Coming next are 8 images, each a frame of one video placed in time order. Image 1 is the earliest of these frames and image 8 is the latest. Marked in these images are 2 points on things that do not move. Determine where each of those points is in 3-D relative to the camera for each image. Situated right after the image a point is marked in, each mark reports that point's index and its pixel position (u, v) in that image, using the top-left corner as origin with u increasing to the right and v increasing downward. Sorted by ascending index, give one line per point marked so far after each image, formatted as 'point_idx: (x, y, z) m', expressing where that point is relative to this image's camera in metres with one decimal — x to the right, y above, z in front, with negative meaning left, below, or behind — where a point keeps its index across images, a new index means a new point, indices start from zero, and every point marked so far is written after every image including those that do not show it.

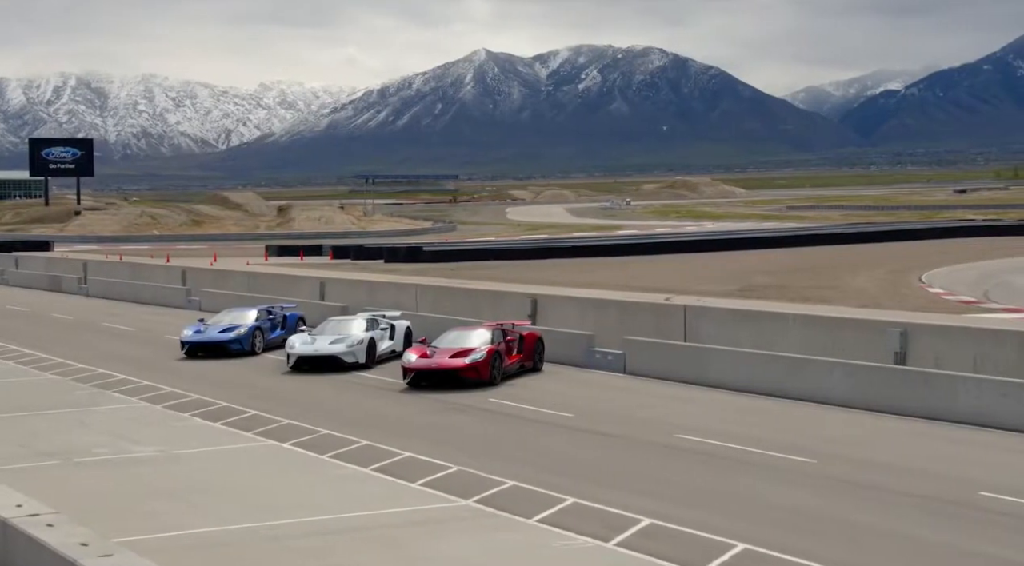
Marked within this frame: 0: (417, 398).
0: (-1.6, -1.8, +14.5) m
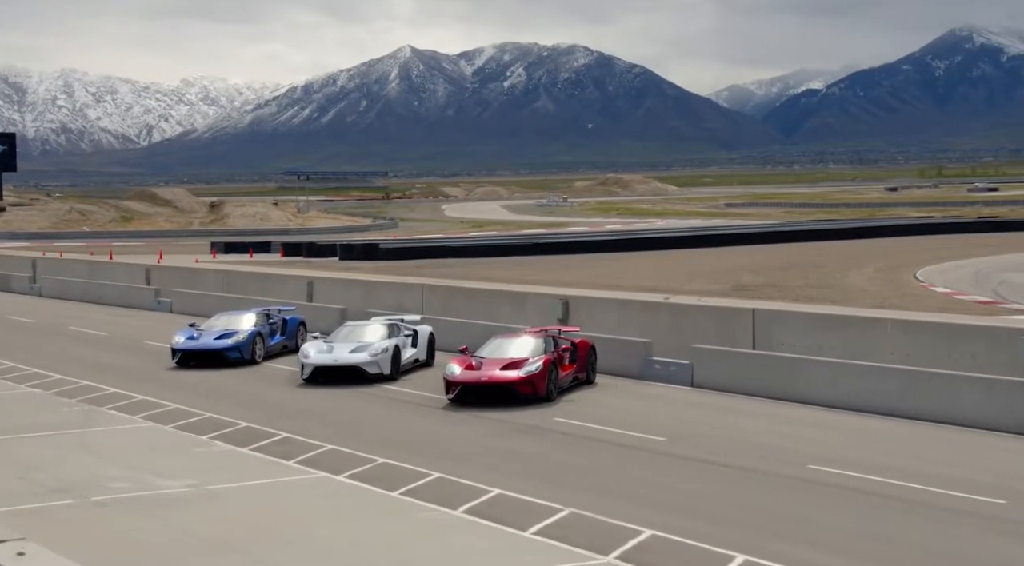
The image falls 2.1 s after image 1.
0: (-0.7, -1.9, +12.9) m
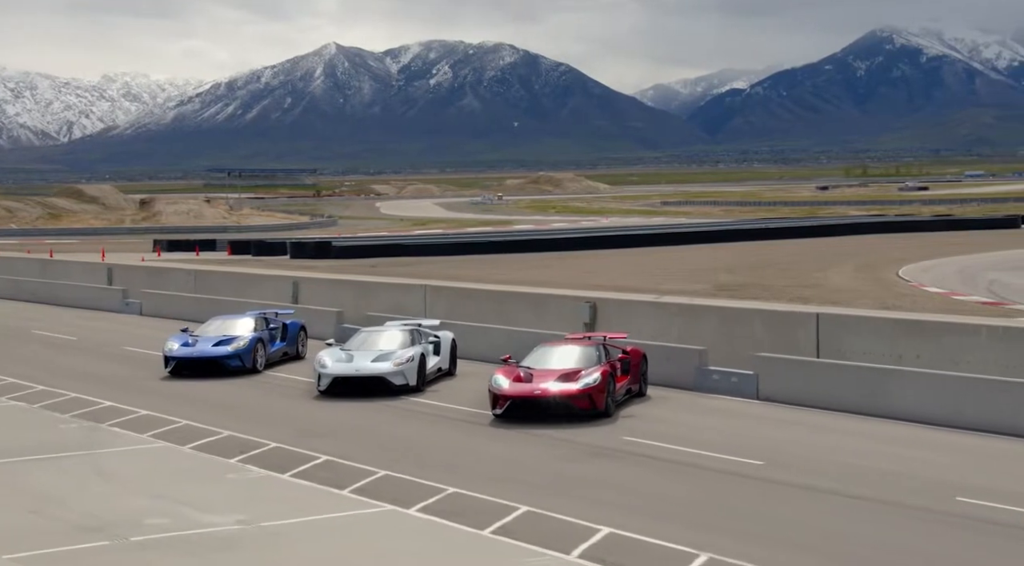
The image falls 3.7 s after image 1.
0: (+0.1, -2.0, +11.8) m
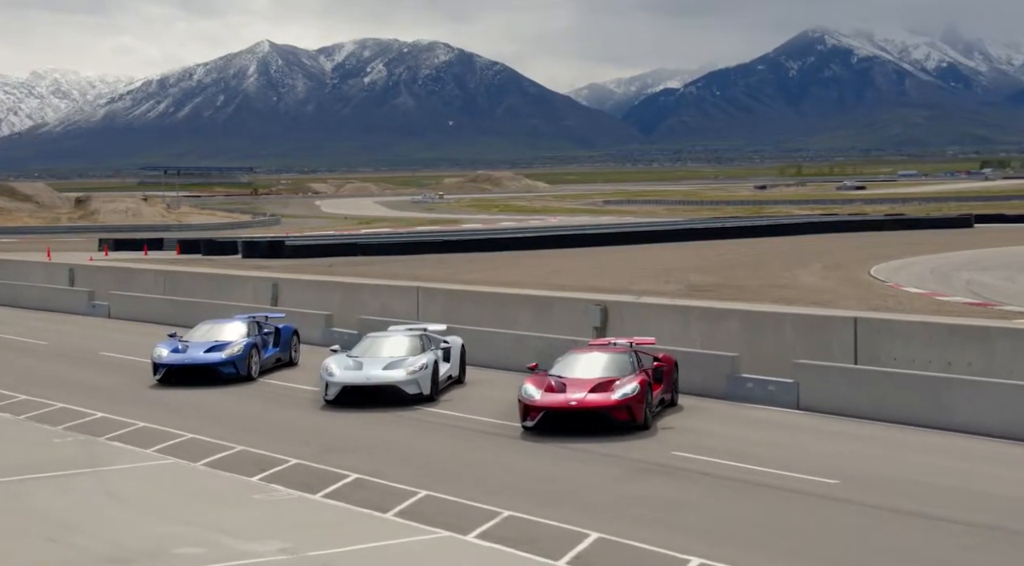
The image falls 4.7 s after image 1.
0: (+0.5, -2.0, +11.2) m
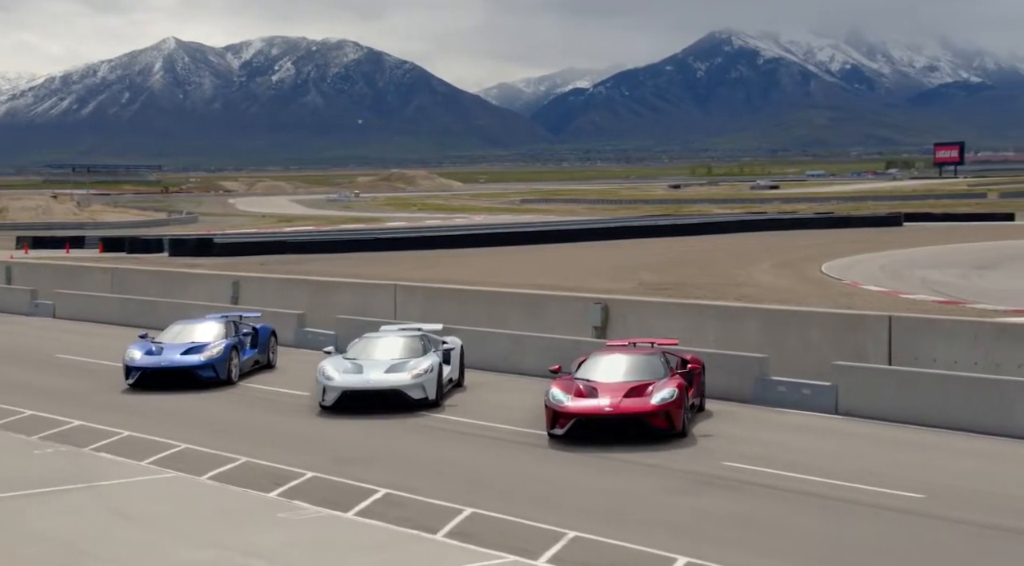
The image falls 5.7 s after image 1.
0: (+0.9, -2.0, +10.6) m
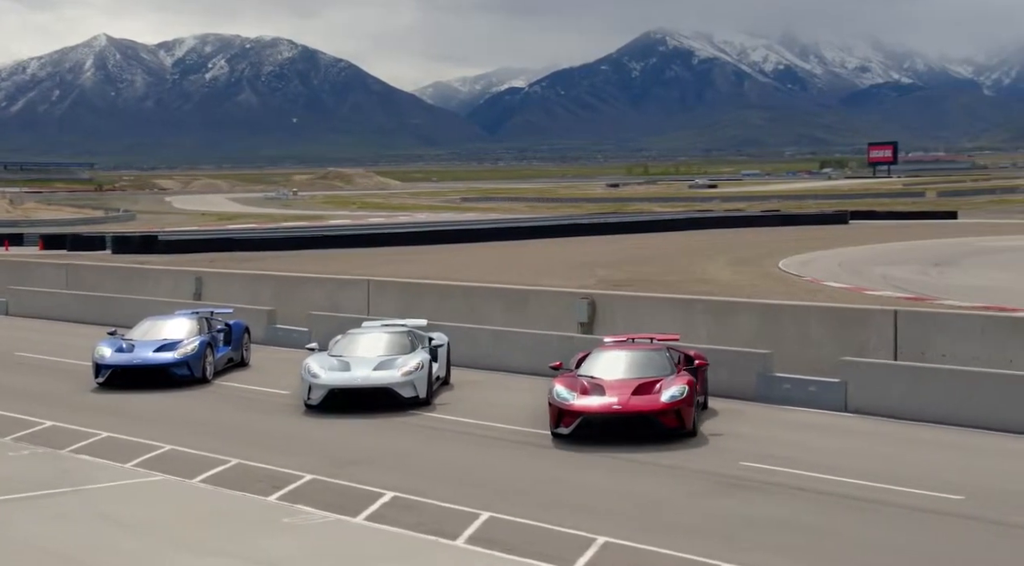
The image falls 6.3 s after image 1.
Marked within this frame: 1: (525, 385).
0: (+1.0, -2.0, +10.3) m
1: (+0.2, -1.7, +15.6) m
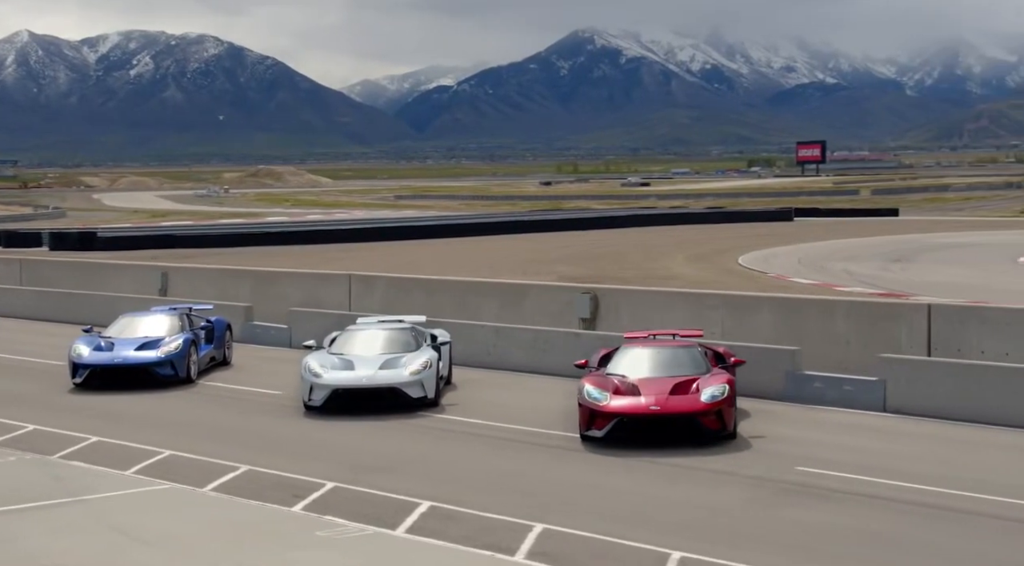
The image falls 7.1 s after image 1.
0: (+1.4, -1.9, +9.7) m
1: (+0.3, -1.6, +15.0) m
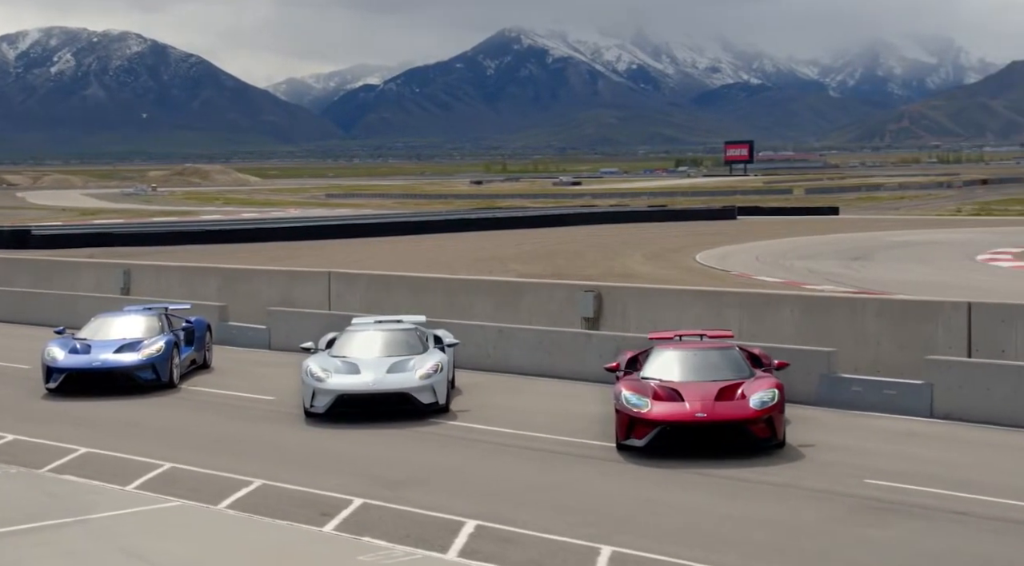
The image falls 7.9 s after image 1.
0: (+1.9, -1.9, +9.2) m
1: (+0.4, -1.6, +14.3) m
